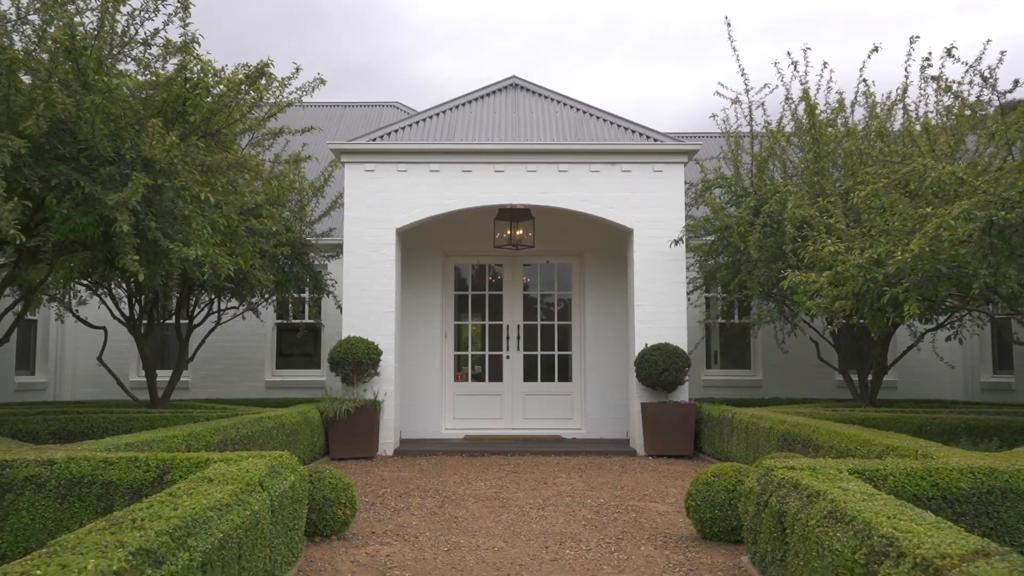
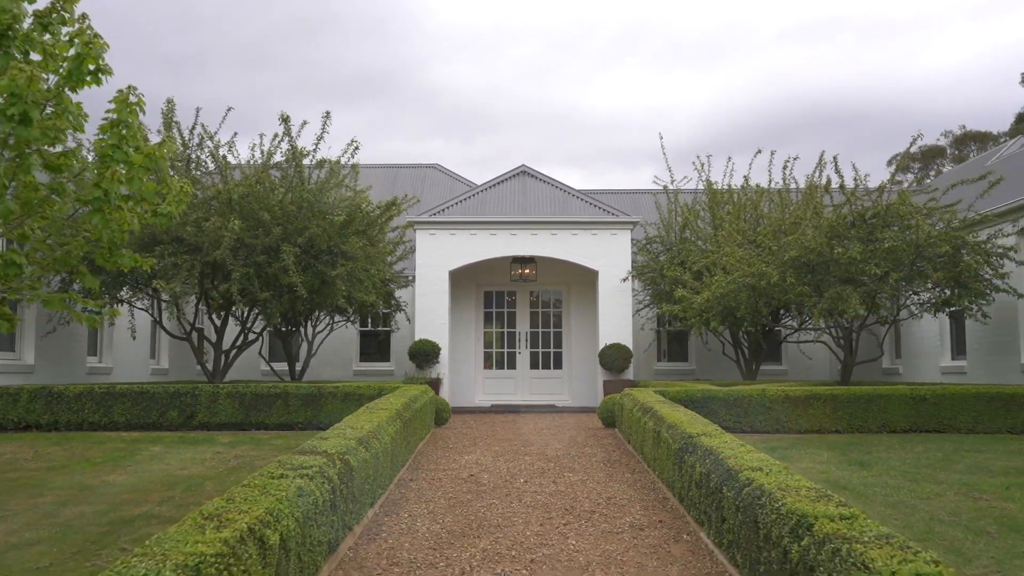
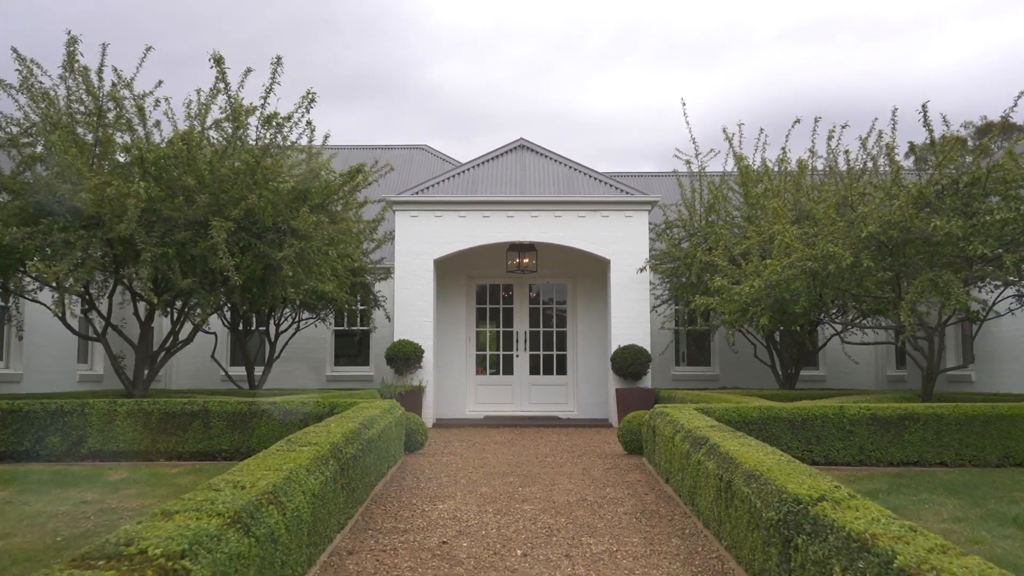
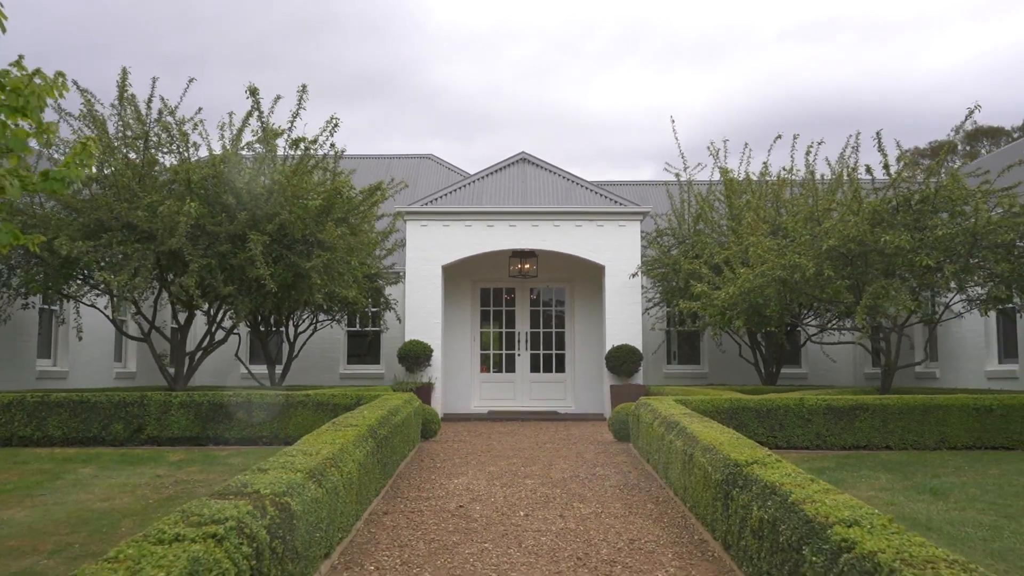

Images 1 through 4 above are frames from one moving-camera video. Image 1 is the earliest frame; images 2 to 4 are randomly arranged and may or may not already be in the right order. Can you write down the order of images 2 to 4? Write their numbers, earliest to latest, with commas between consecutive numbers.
3, 4, 2
